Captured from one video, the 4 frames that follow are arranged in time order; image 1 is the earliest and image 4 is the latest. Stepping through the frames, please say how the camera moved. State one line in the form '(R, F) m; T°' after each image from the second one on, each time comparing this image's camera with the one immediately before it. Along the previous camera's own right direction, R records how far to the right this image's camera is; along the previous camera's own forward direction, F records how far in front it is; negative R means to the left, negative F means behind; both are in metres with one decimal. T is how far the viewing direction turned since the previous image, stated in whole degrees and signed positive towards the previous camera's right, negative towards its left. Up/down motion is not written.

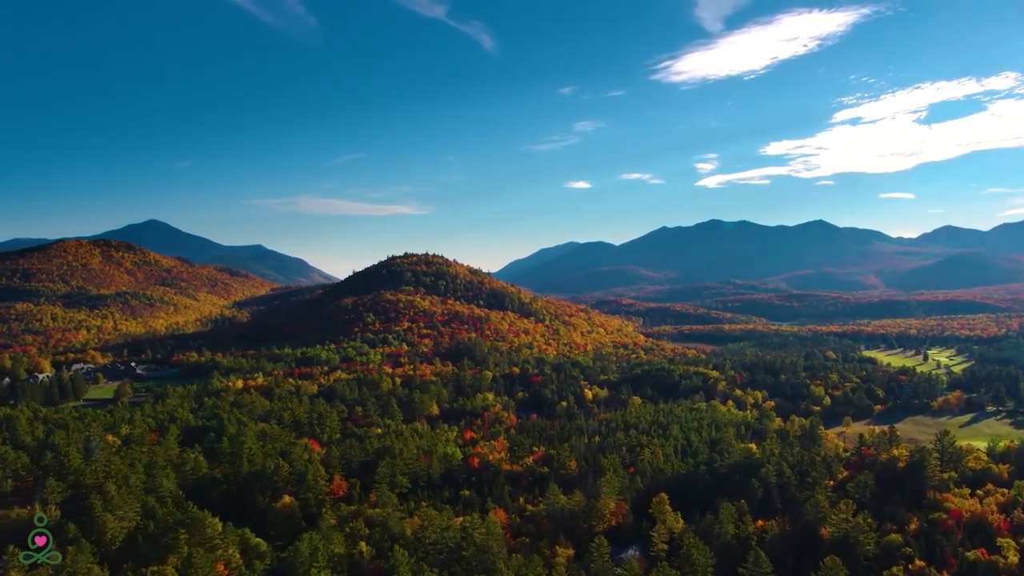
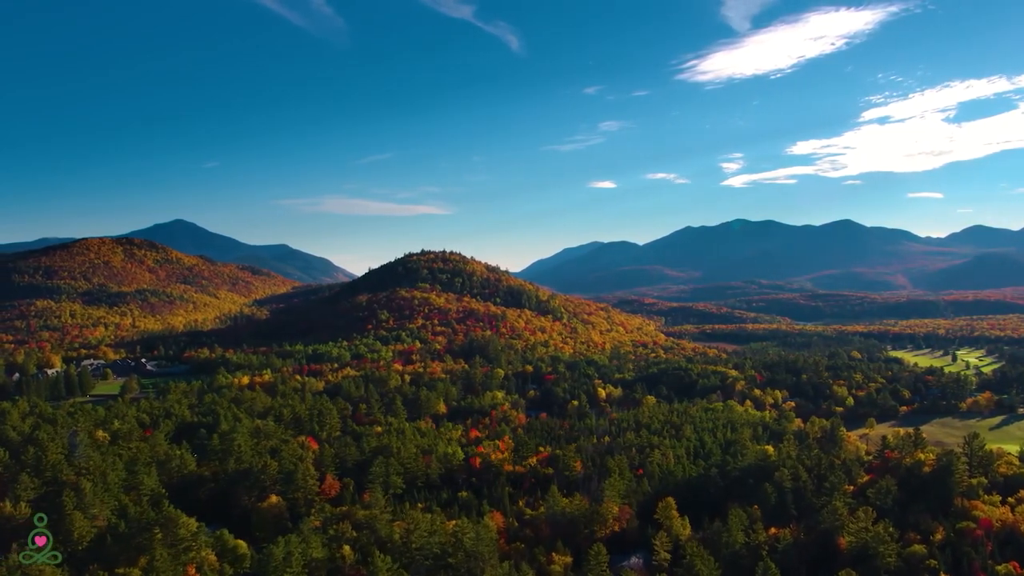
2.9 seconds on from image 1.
(+2.8, +3.7) m; -2°
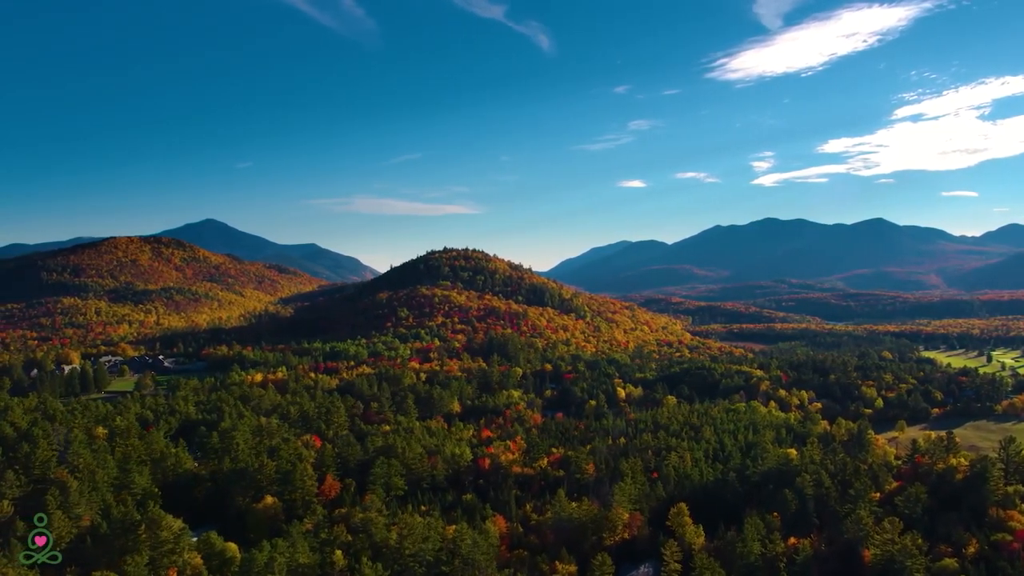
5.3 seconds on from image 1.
(+2.2, +2.9) m; -2°
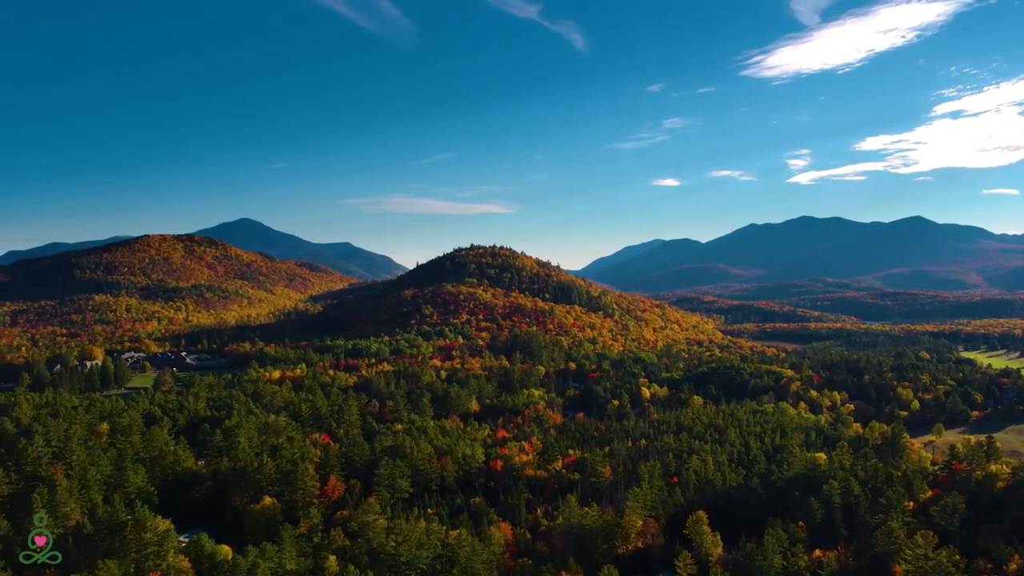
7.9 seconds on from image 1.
(+2.3, +3.0) m; -3°
